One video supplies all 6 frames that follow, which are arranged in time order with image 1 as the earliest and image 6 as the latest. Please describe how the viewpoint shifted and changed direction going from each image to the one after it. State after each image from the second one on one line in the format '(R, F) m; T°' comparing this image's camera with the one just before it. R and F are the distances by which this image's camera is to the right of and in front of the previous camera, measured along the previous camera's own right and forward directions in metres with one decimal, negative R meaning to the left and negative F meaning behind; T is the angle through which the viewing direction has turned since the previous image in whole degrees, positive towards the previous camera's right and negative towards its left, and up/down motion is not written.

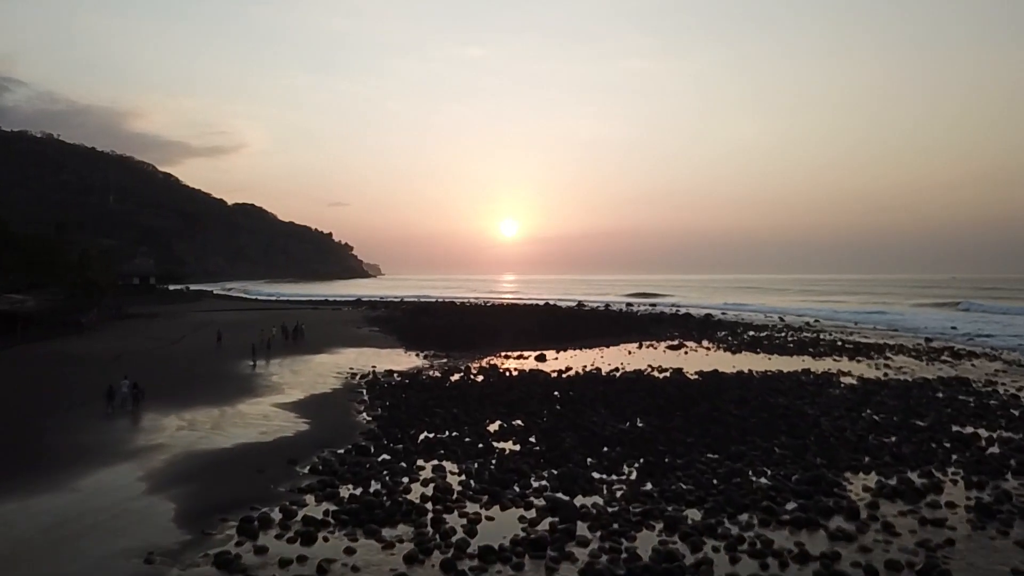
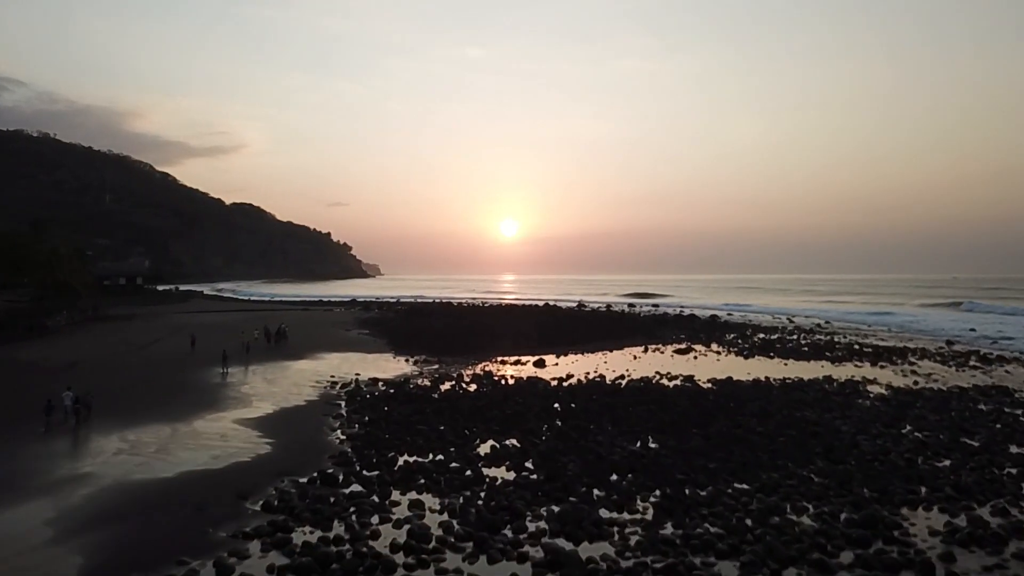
(+0.1, +1.1) m; 0°
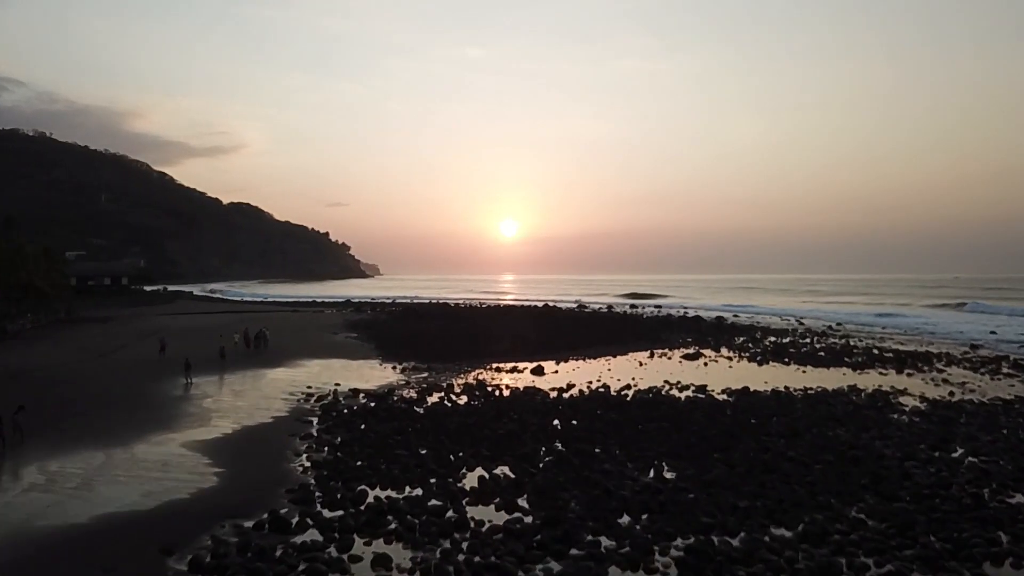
(+0.1, +1.1) m; 0°
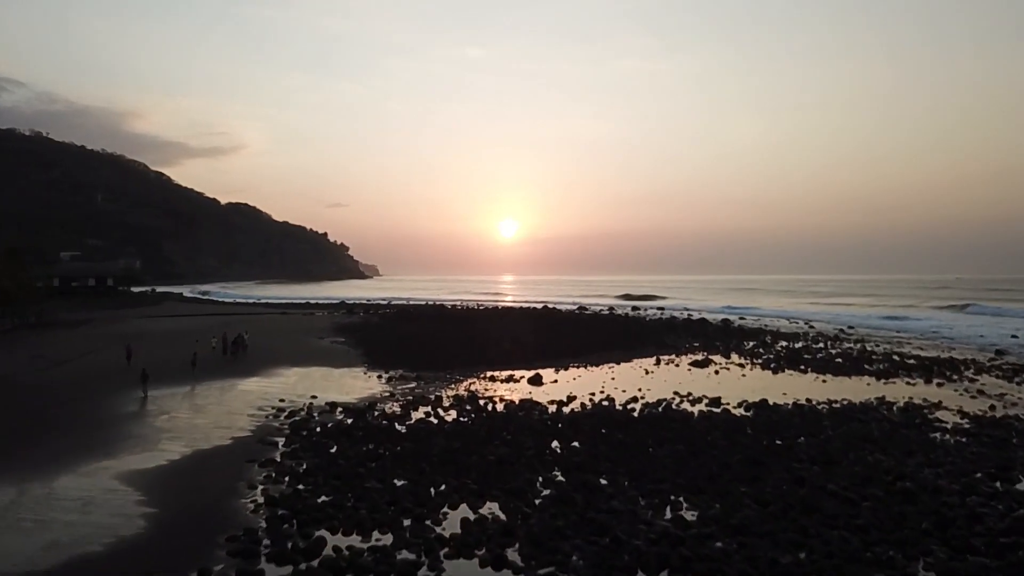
(+0.1, +1.0) m; 0°
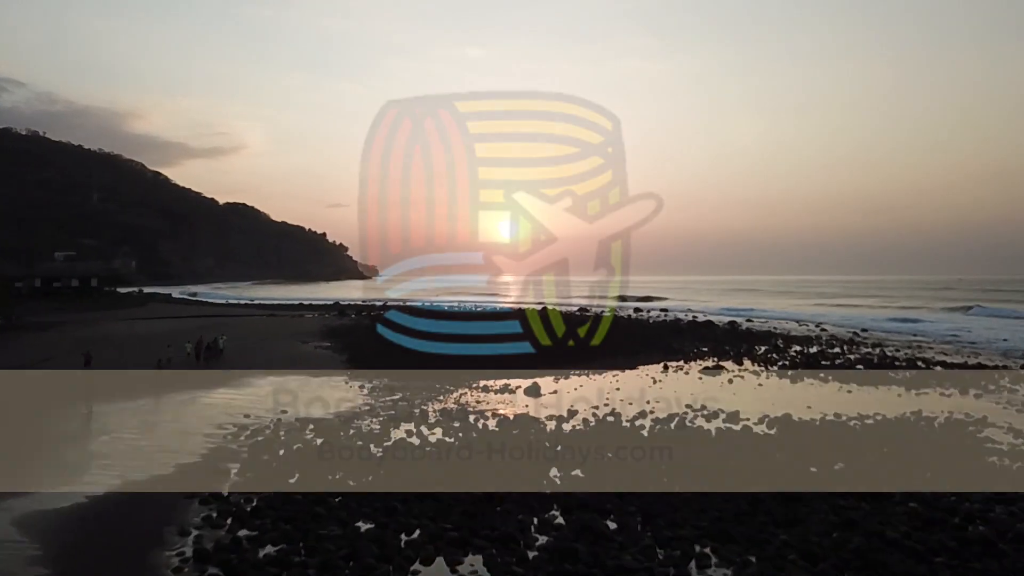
(+0.1, +1.0) m; 0°
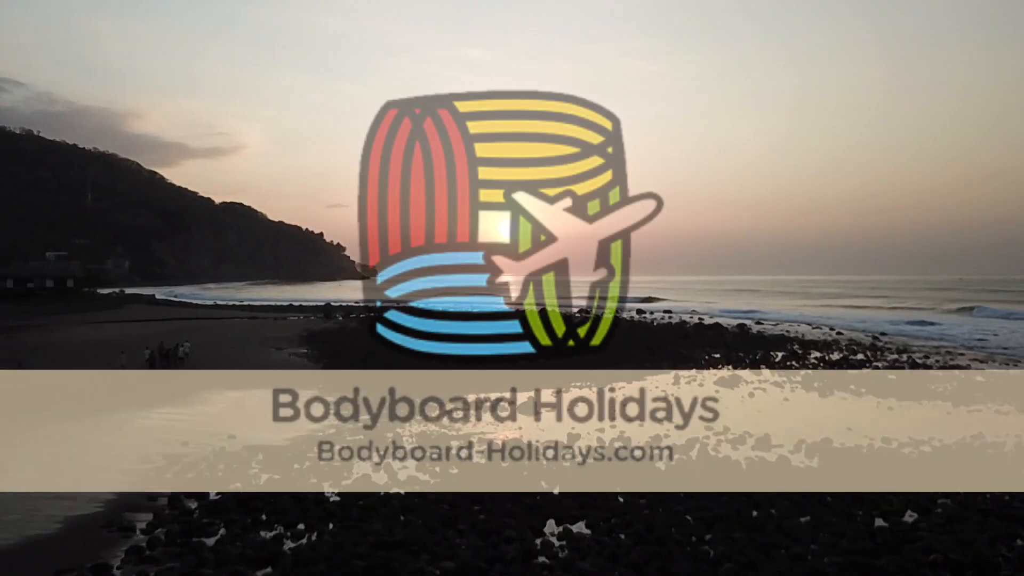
(+0.1, +1.4) m; 0°
